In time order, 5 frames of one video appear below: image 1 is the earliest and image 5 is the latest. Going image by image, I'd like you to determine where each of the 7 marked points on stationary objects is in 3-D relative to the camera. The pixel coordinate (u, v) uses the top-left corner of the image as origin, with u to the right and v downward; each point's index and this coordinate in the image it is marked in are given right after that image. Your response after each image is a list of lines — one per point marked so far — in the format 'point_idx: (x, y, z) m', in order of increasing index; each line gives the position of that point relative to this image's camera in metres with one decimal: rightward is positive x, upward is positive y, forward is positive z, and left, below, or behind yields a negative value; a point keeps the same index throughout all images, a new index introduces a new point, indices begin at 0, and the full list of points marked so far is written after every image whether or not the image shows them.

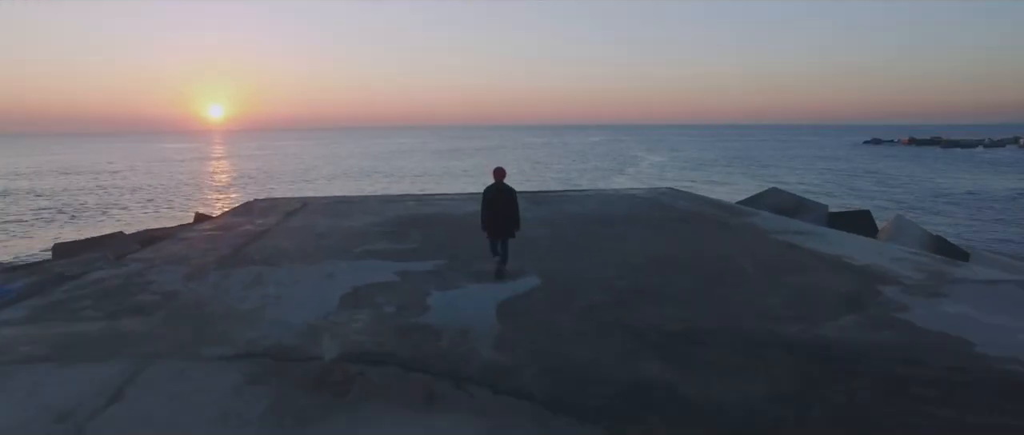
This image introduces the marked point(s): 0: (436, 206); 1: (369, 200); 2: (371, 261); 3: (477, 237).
0: (-1.7, +0.2, +11.5) m
1: (-3.5, +0.3, +12.3) m
2: (-1.9, -0.6, +6.9) m
3: (-0.6, -0.3, +8.8) m
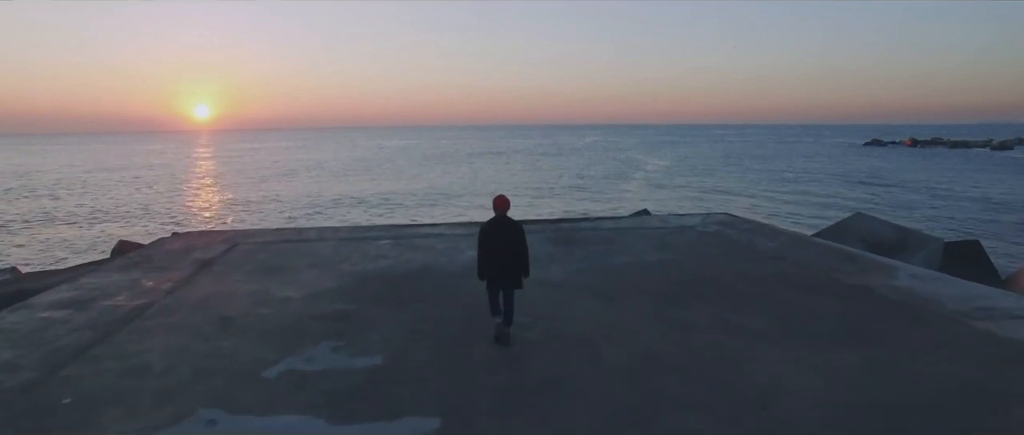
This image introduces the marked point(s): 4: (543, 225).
0: (-1.4, -0.5, +8.0) m
1: (-3.2, -0.4, +8.8) m
2: (-1.6, -1.4, +3.4) m
3: (-0.3, -1.1, +5.3) m
4: (+0.6, -0.2, +10.0) m
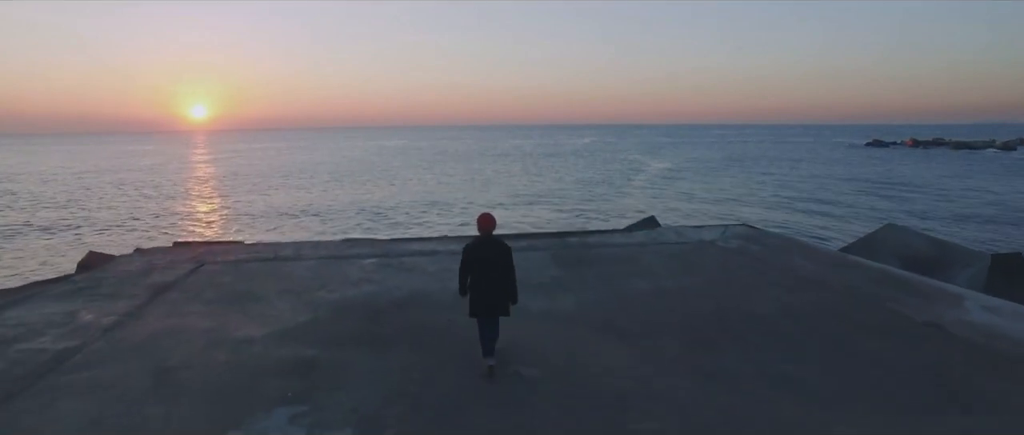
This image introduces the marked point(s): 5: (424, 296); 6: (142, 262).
0: (-1.4, -0.8, +7.1) m
1: (-3.2, -0.7, +7.8) m
2: (-1.5, -1.6, +2.5) m
3: (-0.3, -1.3, +4.3) m
4: (+0.6, -0.4, +9.0) m
5: (-1.0, -1.0, +6.2) m
6: (-5.7, -0.7, +7.9) m
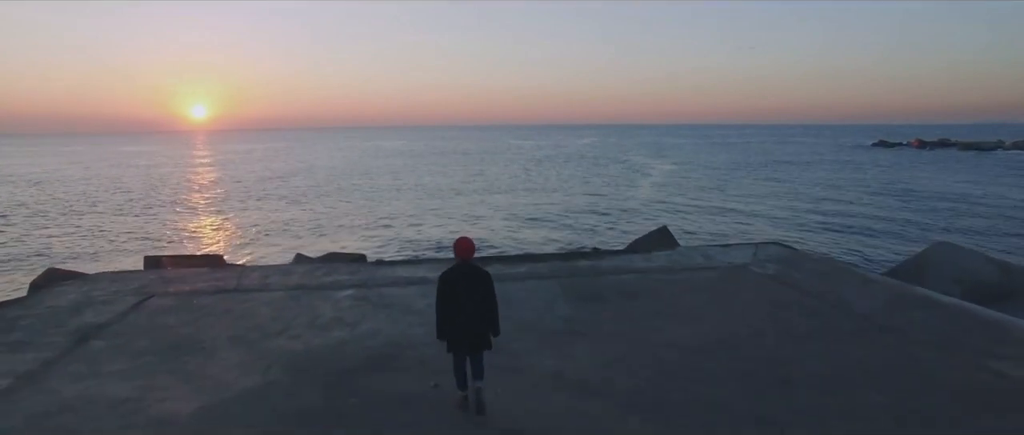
0: (-1.3, -1.1, +5.9) m
1: (-3.1, -1.0, +6.6) m
2: (-1.5, -1.9, +1.3) m
3: (-0.2, -1.7, +3.1) m
4: (+0.7, -0.7, +7.8) m
5: (-1.0, -1.3, +5.0) m
6: (-5.6, -1.0, +6.7) m
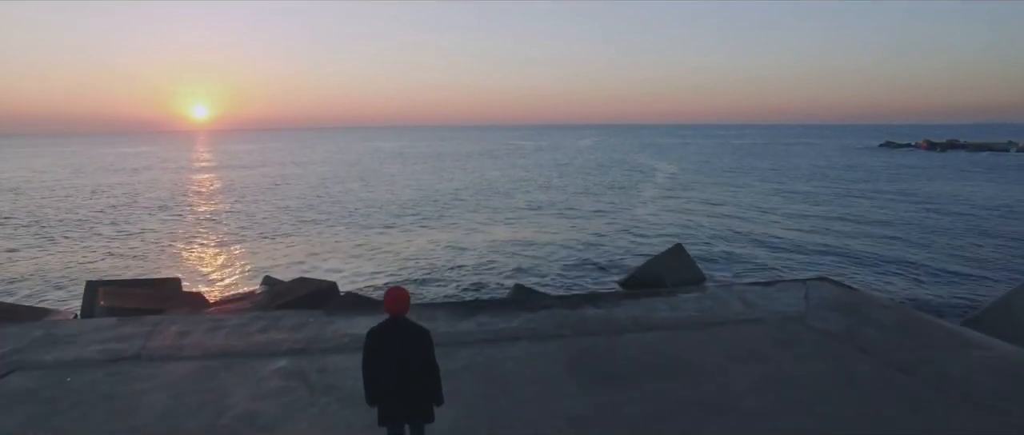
0: (-1.5, -1.5, +4.2) m
1: (-3.2, -1.4, +5.0) m
2: (-1.6, -2.4, -0.4) m
3: (-0.3, -2.1, +1.4) m
4: (+0.5, -1.2, +6.2) m
5: (-1.1, -1.7, +3.3) m
6: (-5.8, -1.4, +5.1) m
